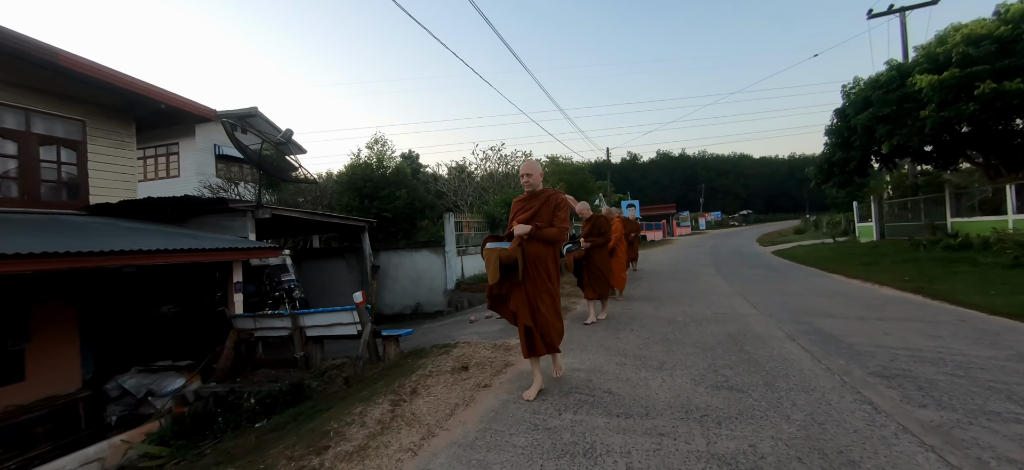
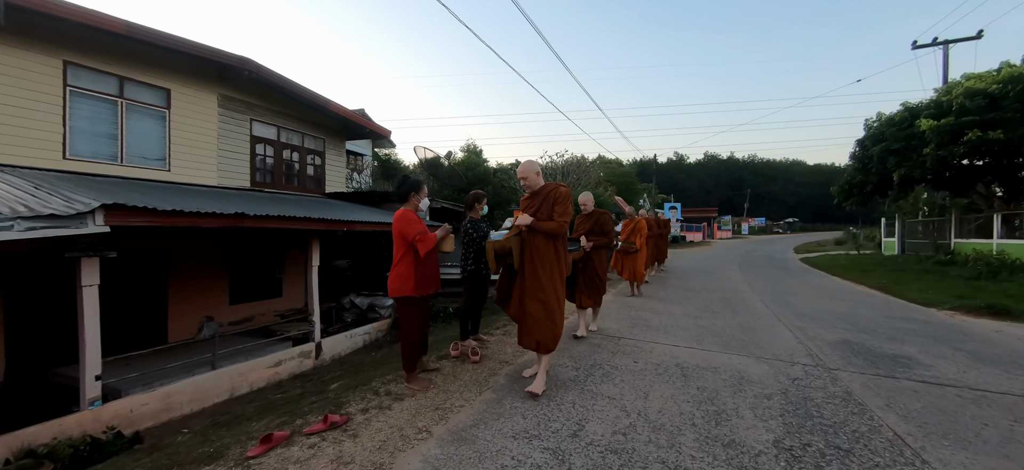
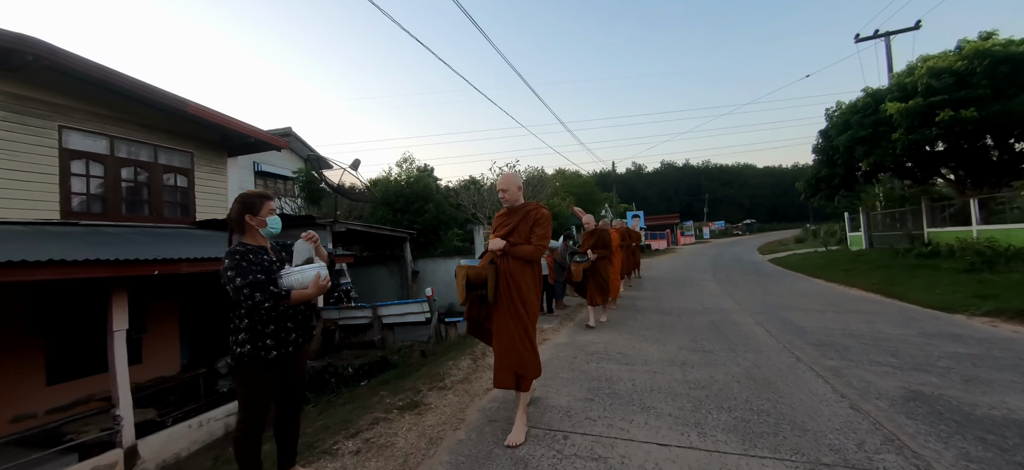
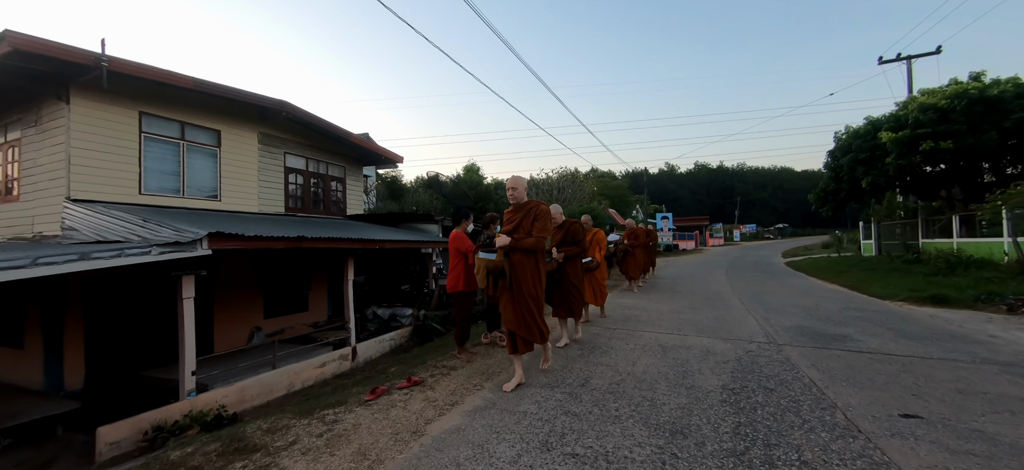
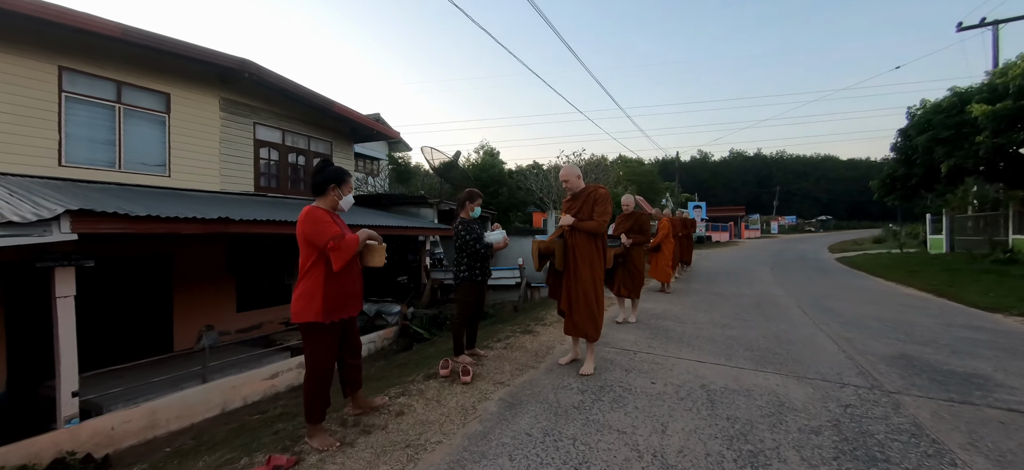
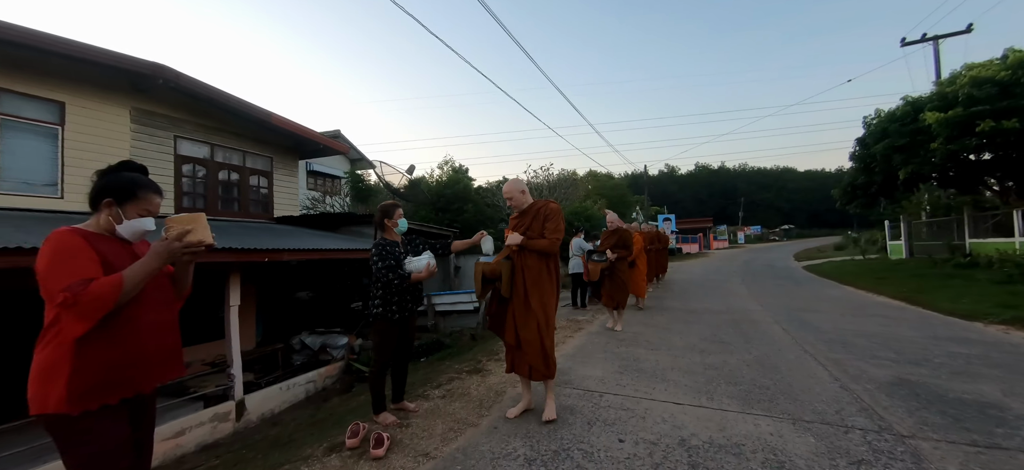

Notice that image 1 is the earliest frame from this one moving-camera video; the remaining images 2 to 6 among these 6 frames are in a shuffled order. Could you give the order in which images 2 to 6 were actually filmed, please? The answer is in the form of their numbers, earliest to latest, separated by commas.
3, 6, 5, 2, 4
